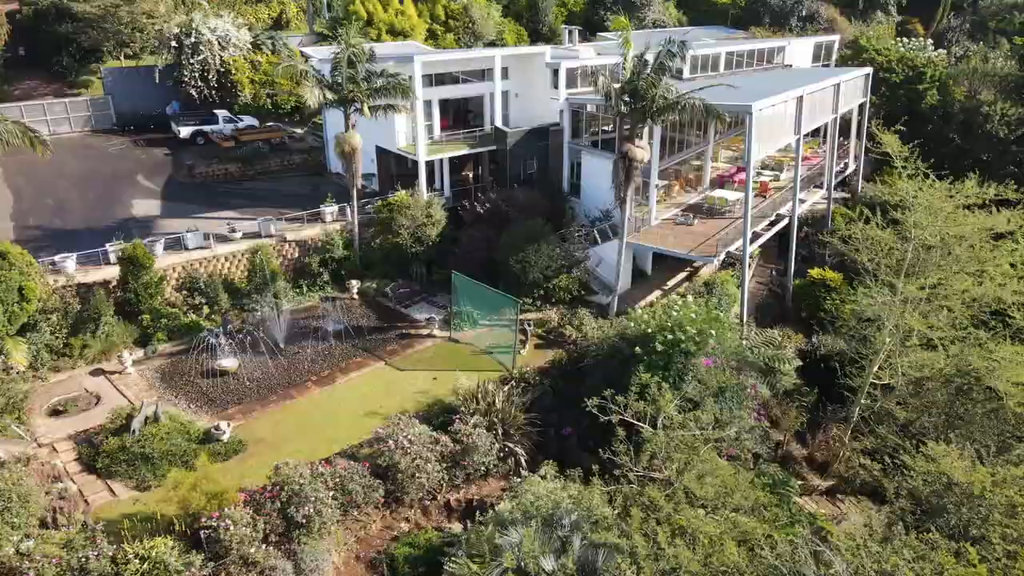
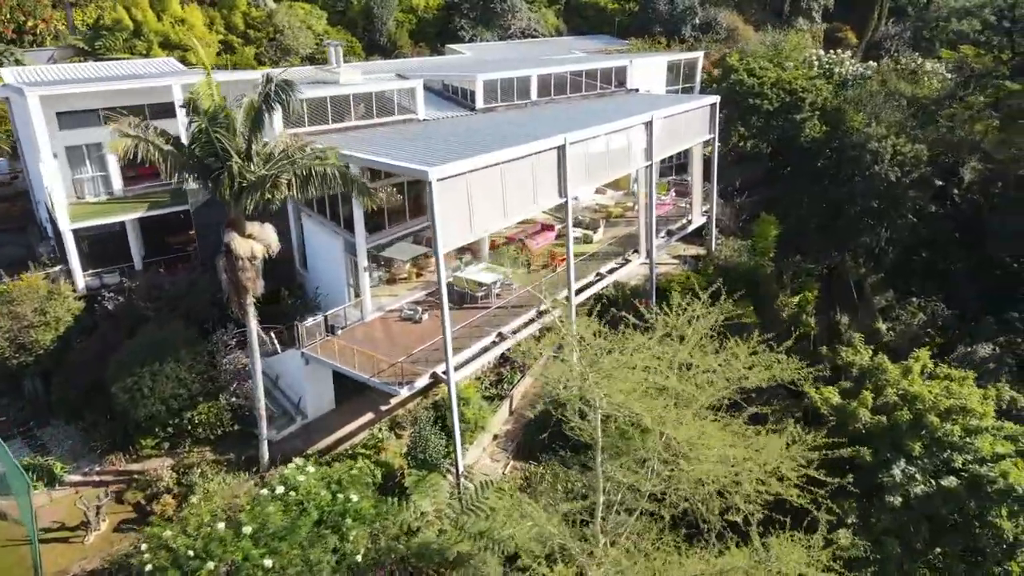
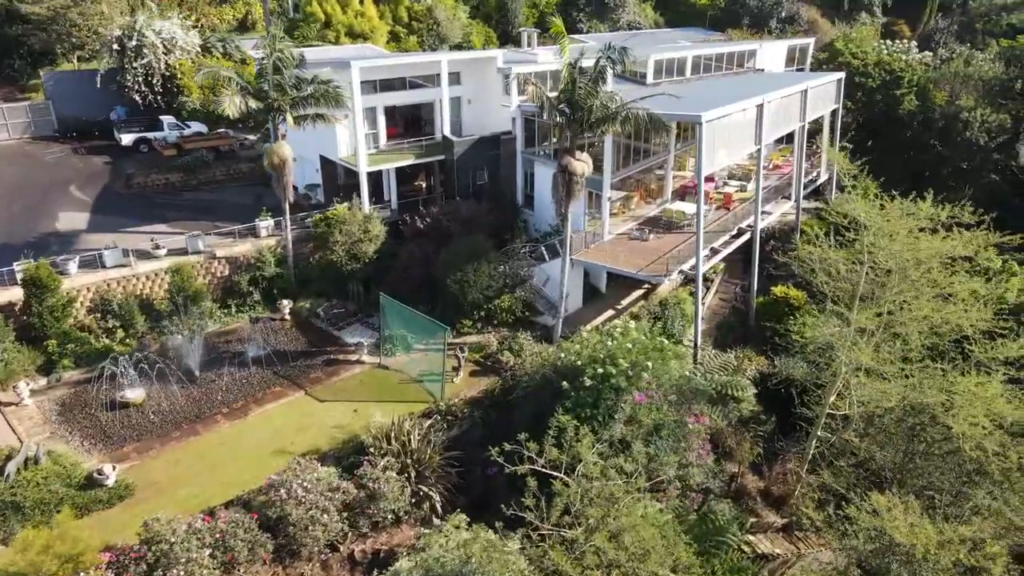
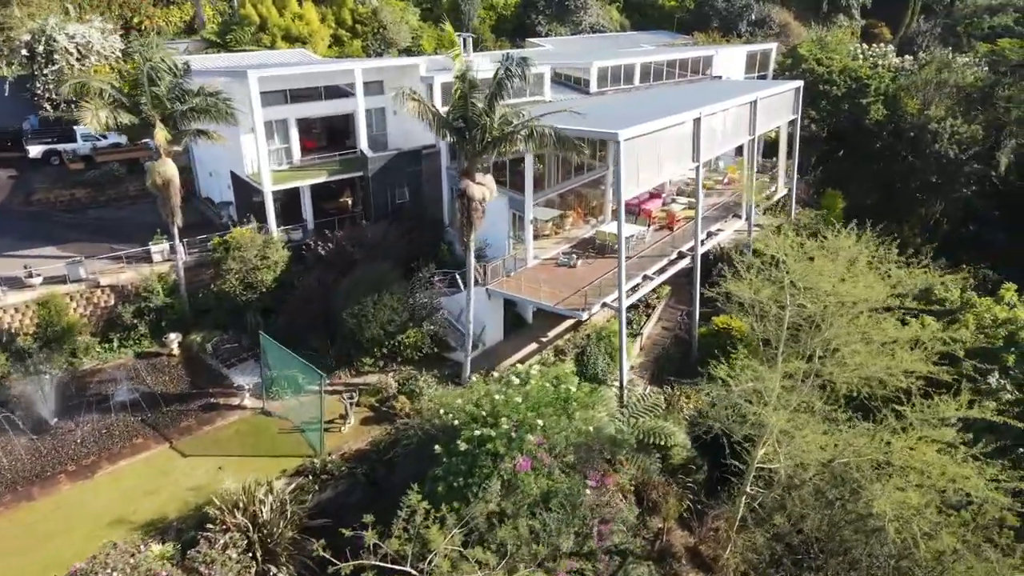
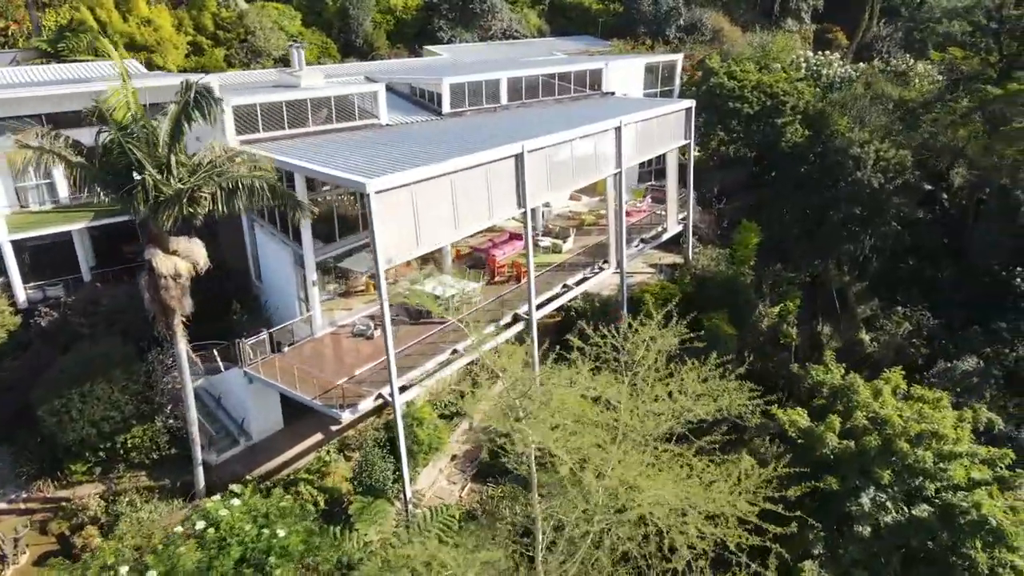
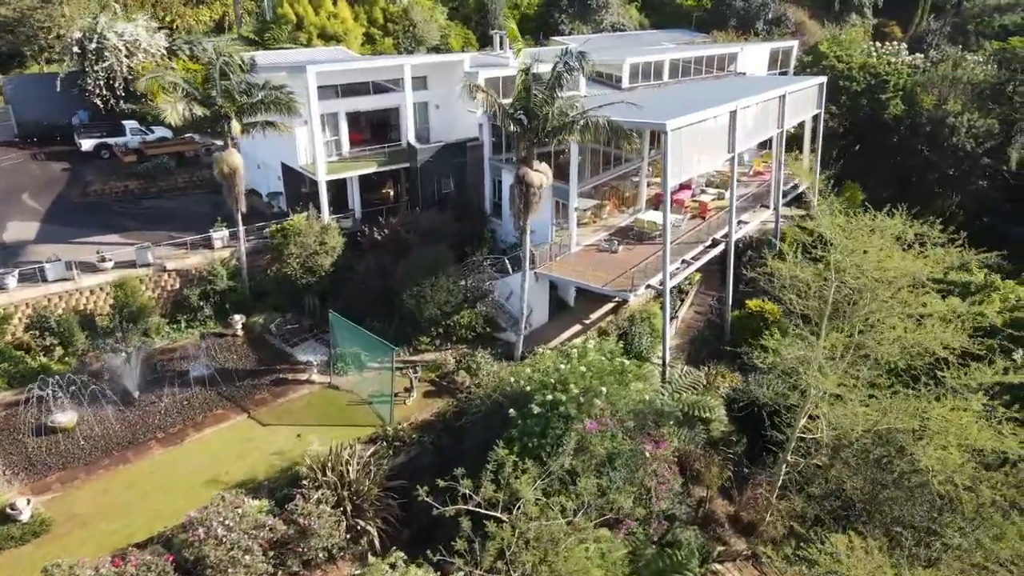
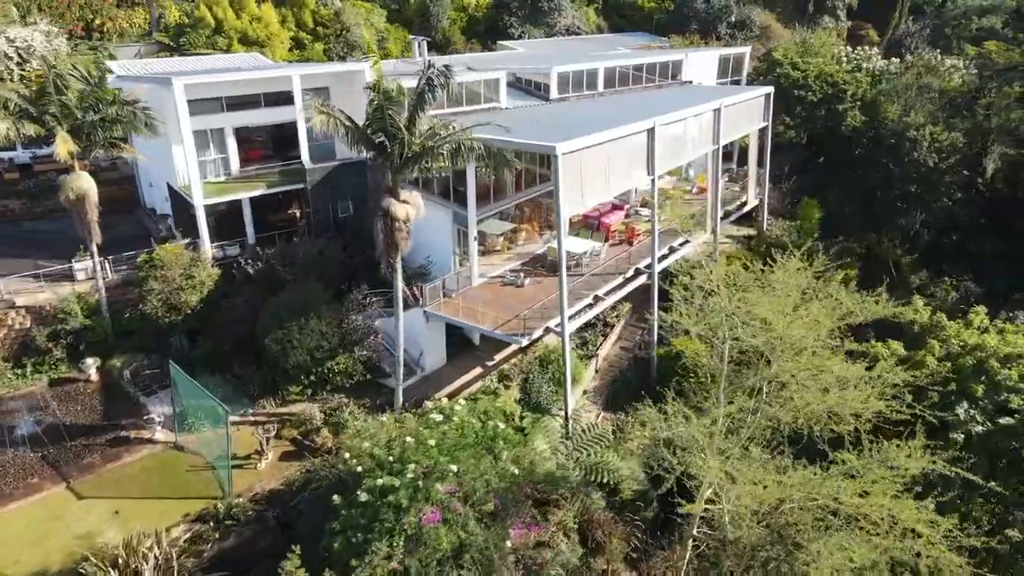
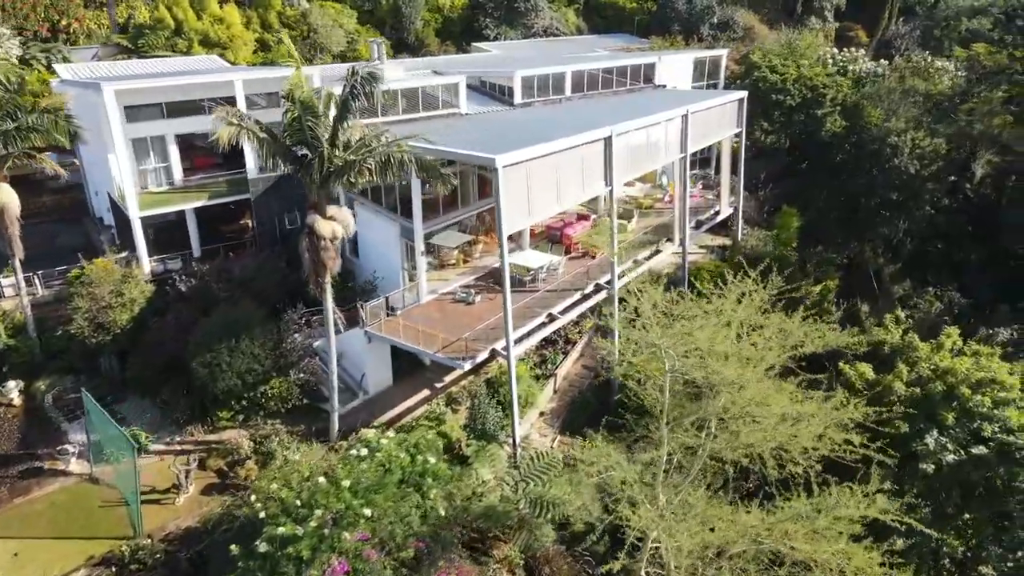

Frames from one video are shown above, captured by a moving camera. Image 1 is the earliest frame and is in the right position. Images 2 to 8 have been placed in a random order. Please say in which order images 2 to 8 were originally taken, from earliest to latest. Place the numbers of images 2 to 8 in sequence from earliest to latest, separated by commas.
3, 6, 4, 7, 8, 2, 5
